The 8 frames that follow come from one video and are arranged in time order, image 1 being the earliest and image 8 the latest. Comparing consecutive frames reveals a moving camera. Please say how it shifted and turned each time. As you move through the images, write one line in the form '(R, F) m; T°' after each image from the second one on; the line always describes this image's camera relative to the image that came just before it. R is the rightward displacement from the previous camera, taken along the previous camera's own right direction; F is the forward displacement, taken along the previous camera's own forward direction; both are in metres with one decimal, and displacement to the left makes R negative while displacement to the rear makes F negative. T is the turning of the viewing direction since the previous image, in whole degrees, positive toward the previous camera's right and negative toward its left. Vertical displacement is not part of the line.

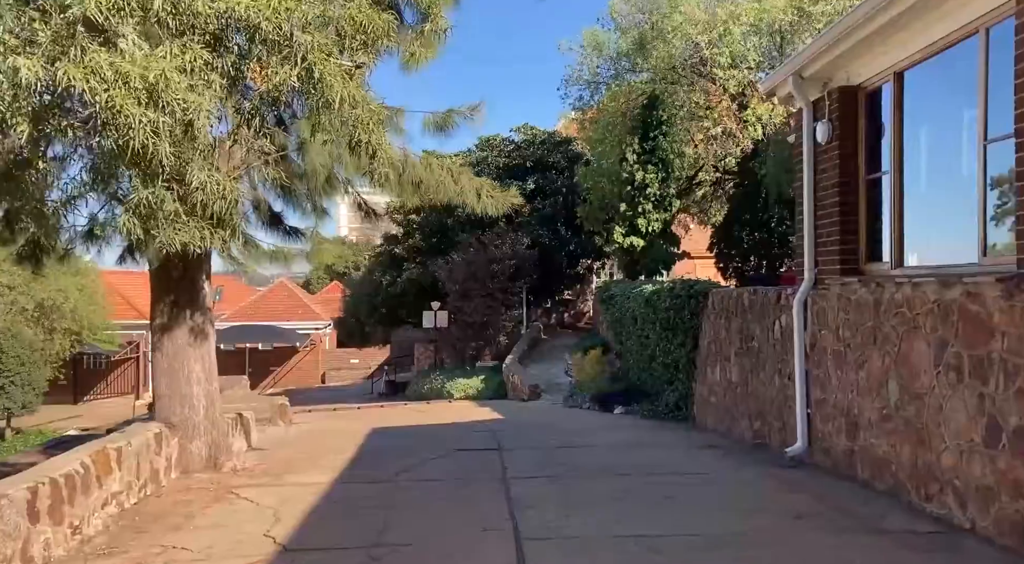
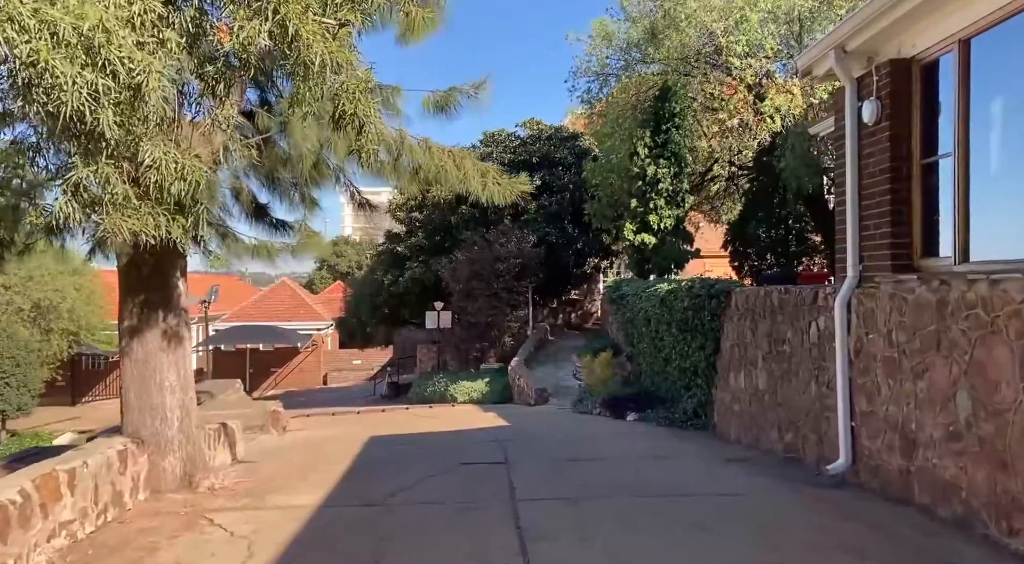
(0.0, +0.7) m; 0°
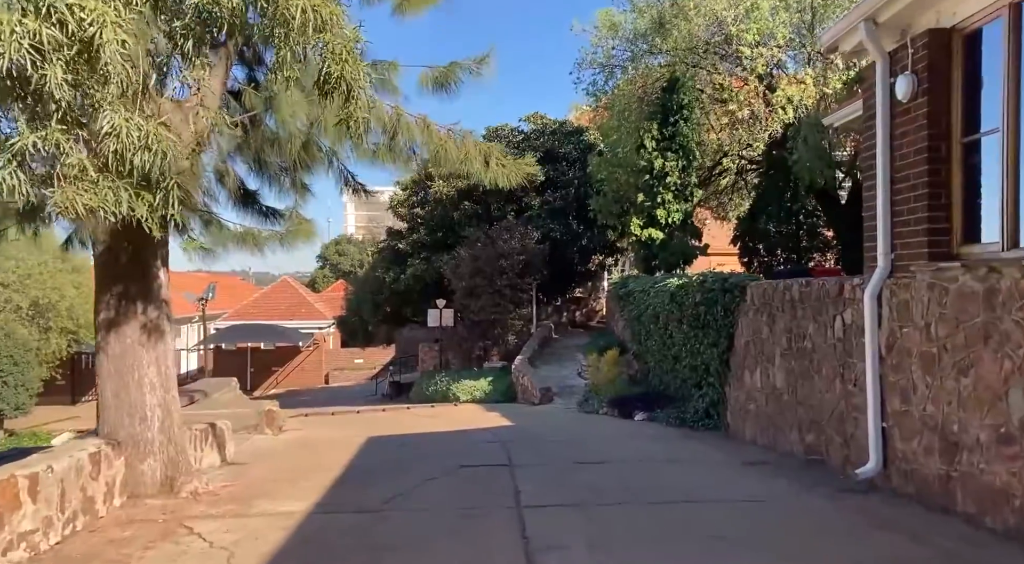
(0.0, +0.4) m; 0°
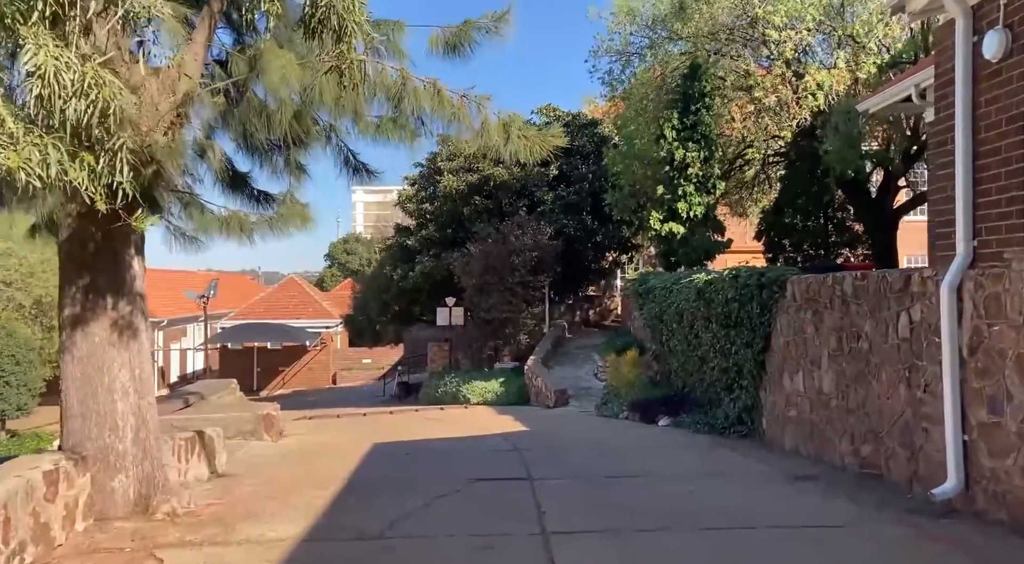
(-0.1, +0.7) m; -1°
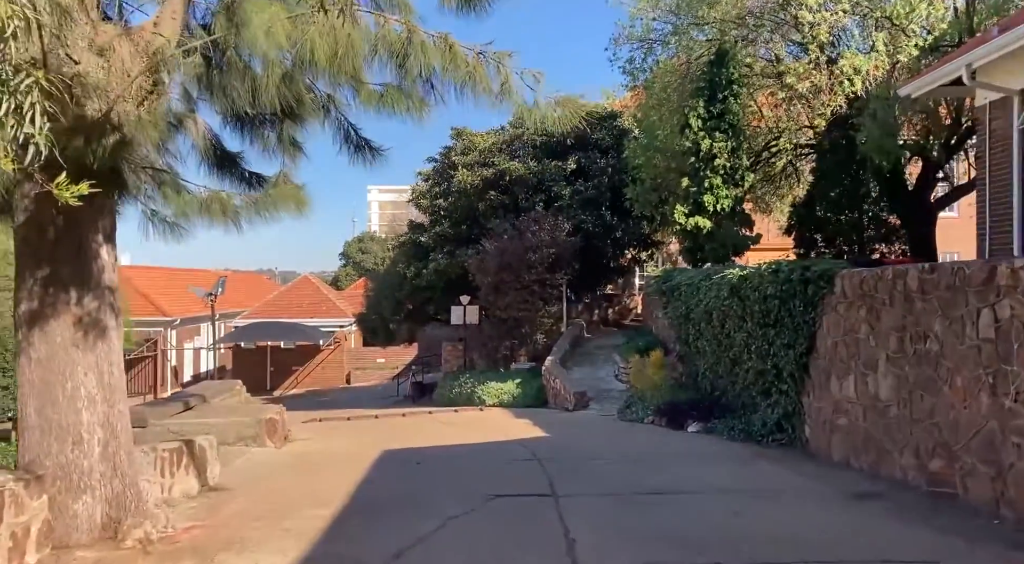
(-0.1, +0.7) m; -1°
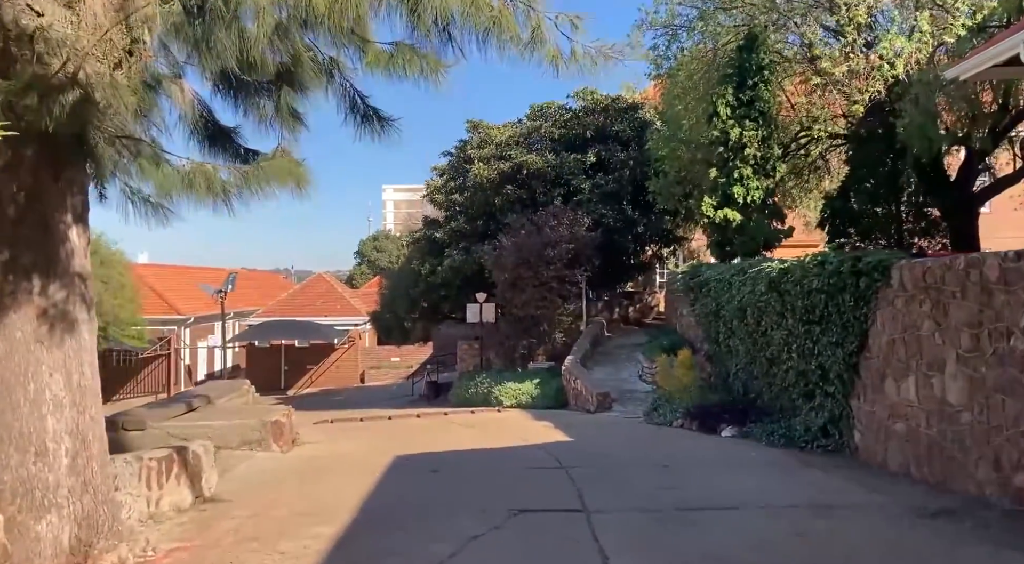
(-0.1, +0.6) m; -1°
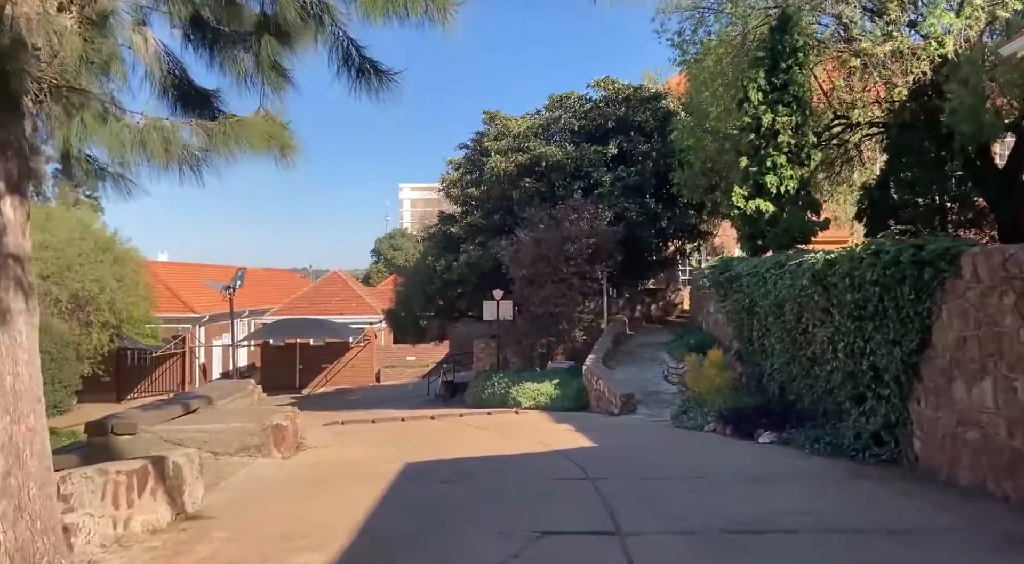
(0.0, +0.7) m; -1°
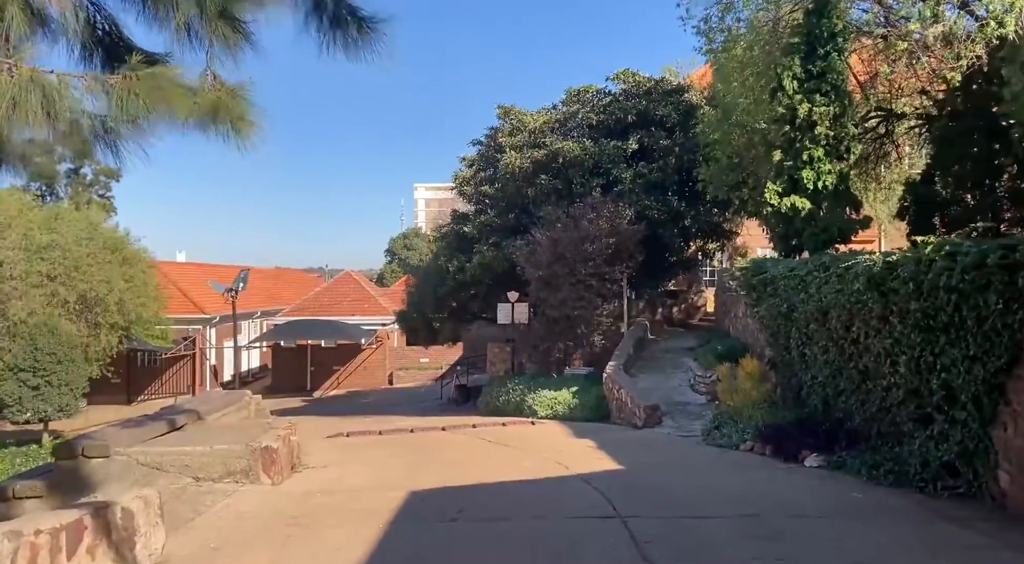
(0.0, +0.9) m; -1°
